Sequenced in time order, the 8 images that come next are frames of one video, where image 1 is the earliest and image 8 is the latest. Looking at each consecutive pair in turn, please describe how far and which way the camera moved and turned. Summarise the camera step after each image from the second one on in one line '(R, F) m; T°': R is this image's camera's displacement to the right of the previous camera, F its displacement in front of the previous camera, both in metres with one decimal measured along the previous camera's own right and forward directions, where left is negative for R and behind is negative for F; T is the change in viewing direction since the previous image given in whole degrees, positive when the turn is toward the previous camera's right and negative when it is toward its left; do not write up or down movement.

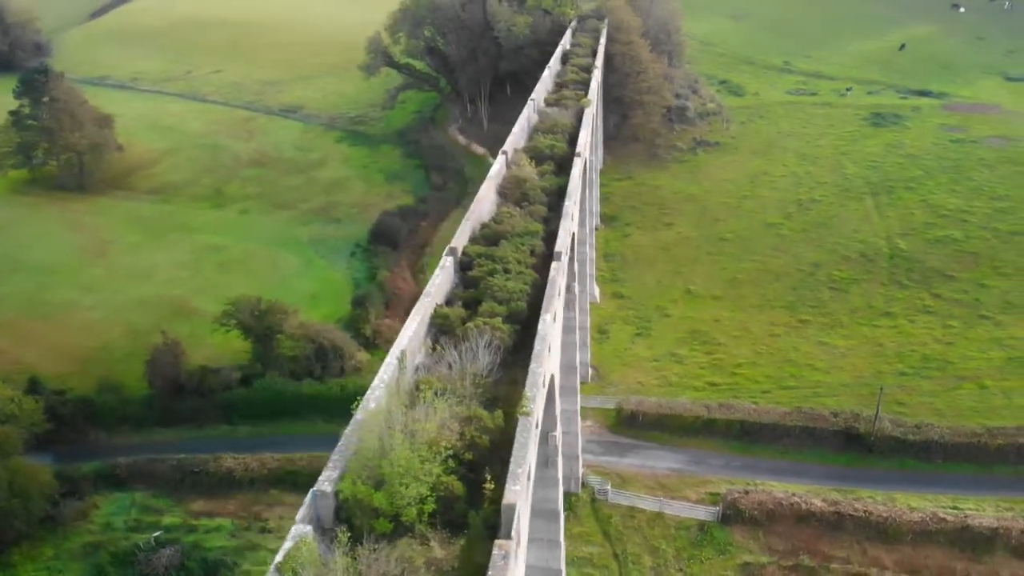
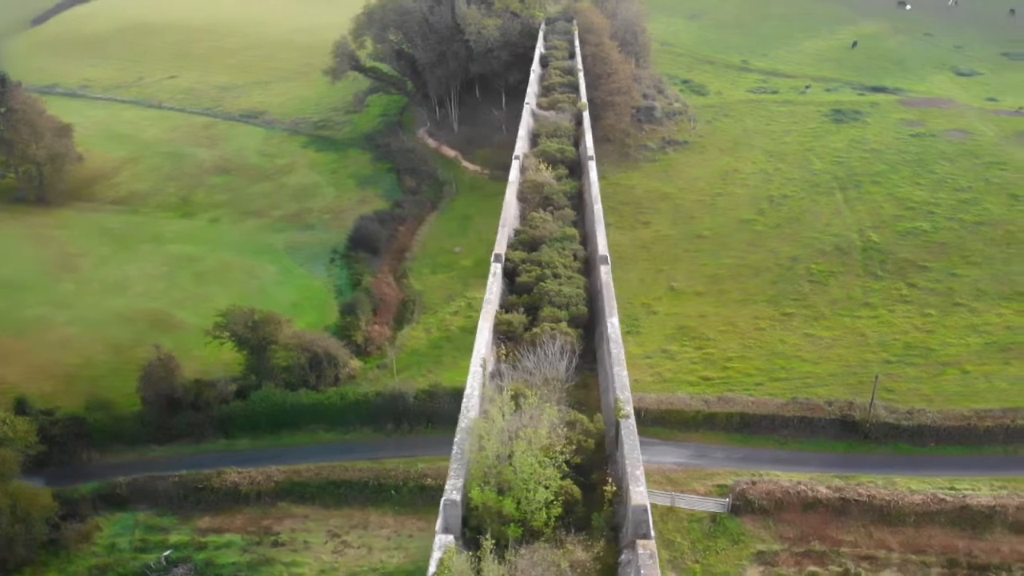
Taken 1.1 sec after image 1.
(-1.8, -0.1) m; +4°
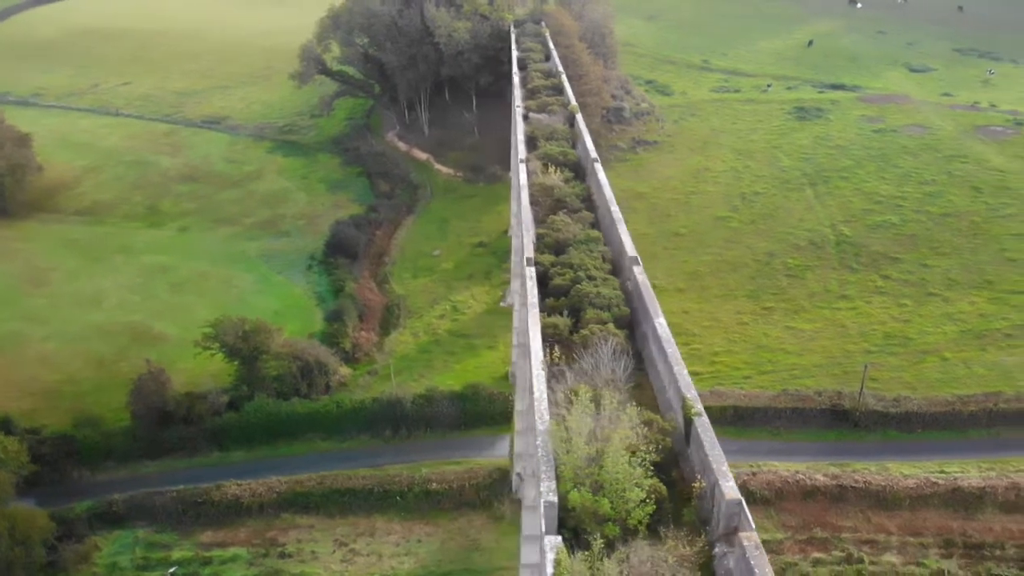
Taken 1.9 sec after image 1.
(-1.5, -0.1) m; +3°
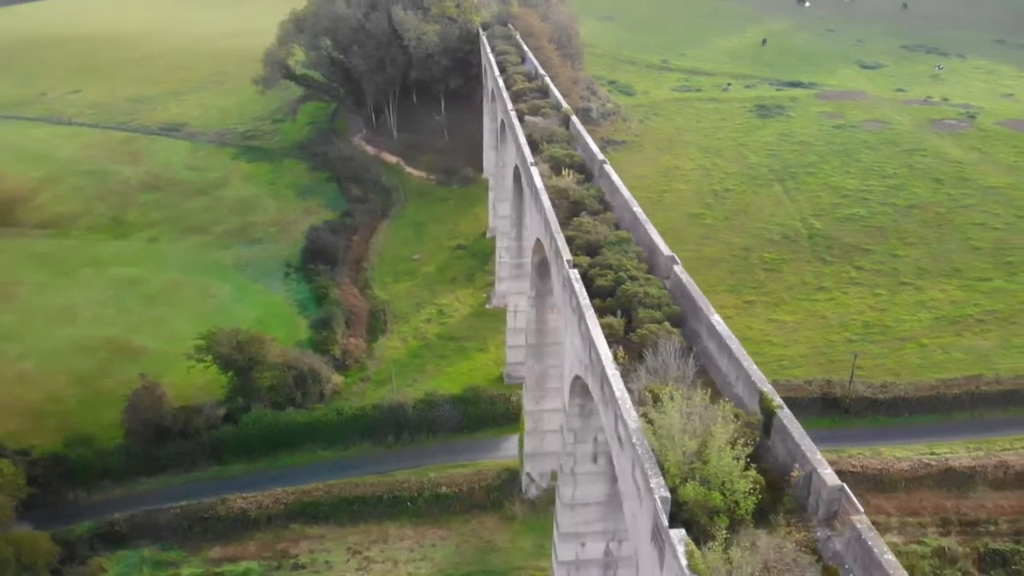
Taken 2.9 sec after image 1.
(-1.8, -0.1) m; +4°
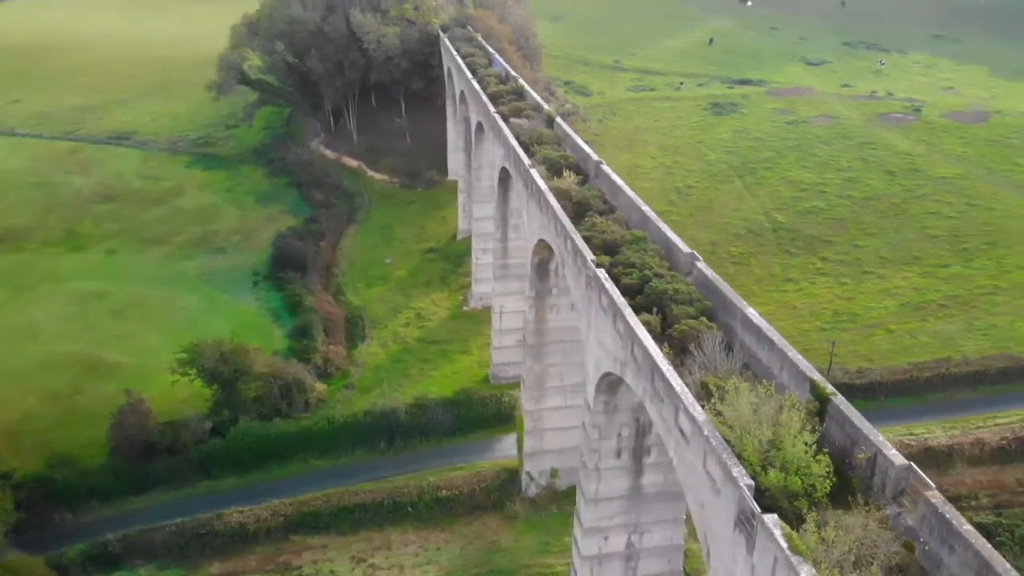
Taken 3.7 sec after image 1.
(-1.6, -0.1) m; +4°
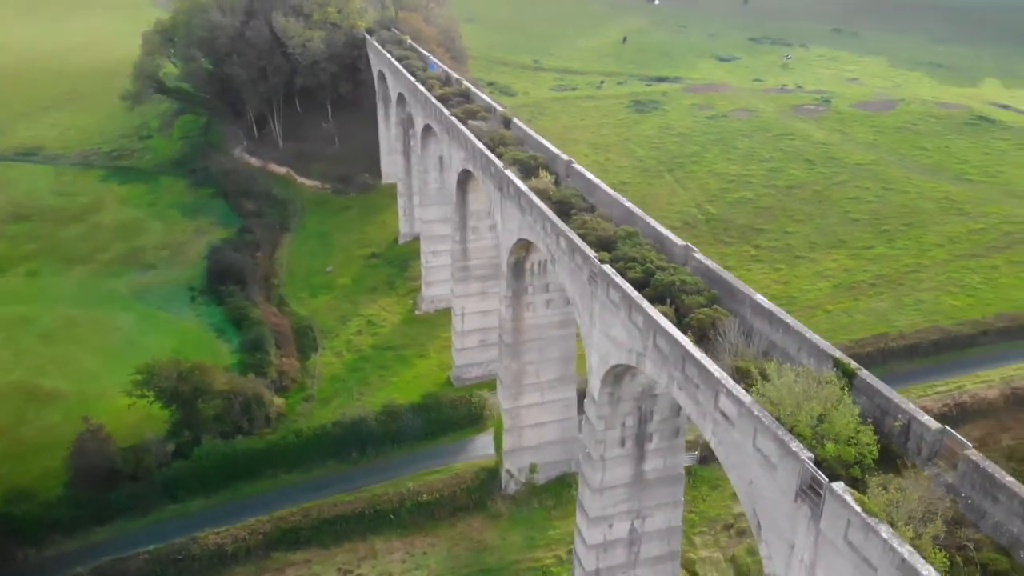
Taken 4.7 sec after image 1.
(-1.9, -0.2) m; +6°
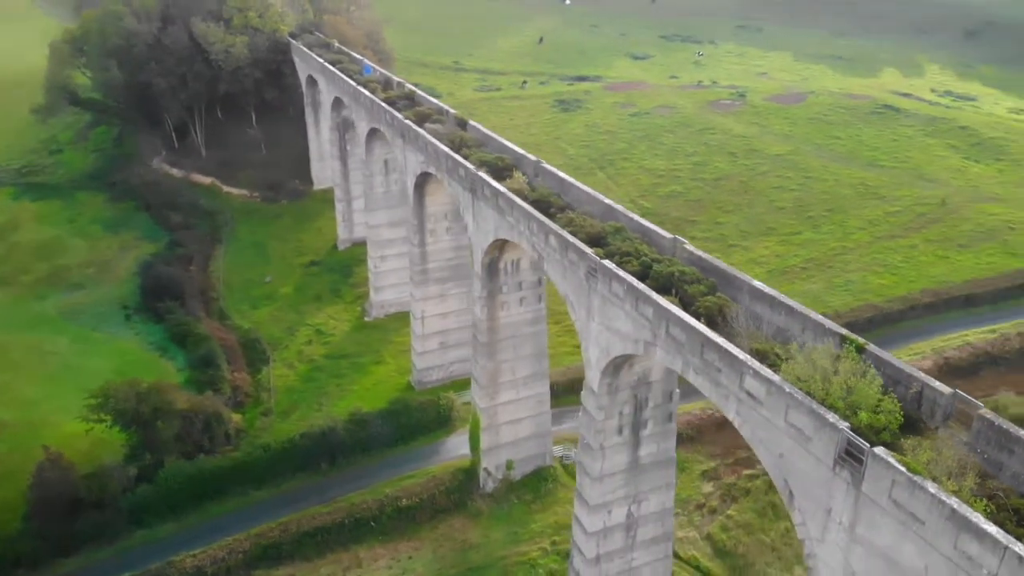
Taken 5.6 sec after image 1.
(-1.9, -0.3) m; +6°
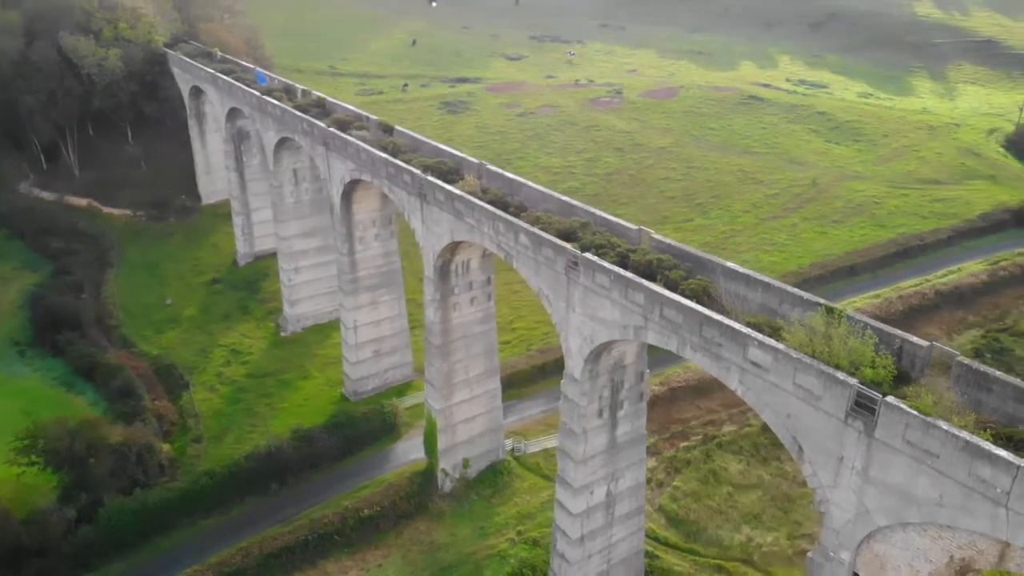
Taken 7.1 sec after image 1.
(-2.6, -0.4) m; +10°
